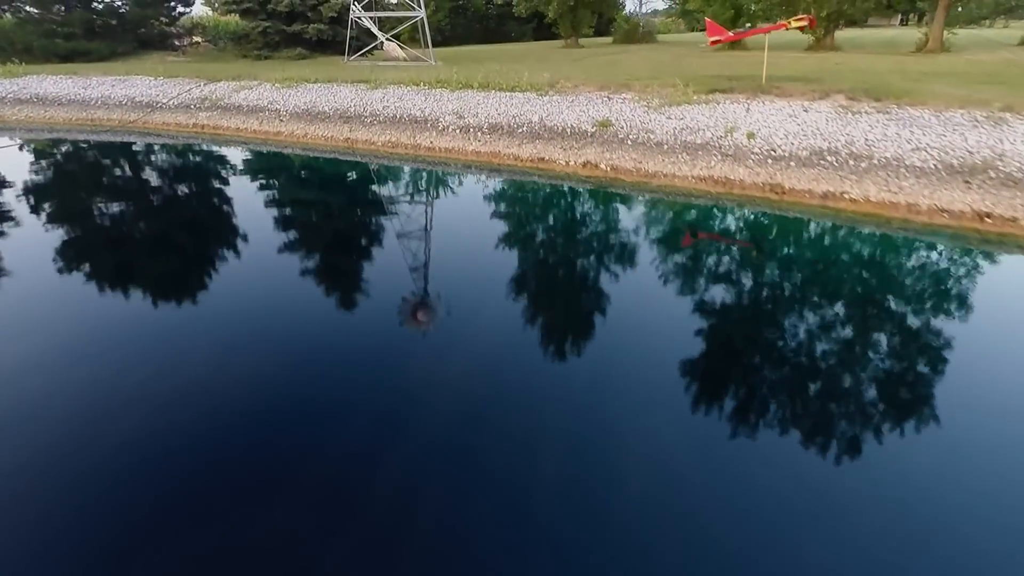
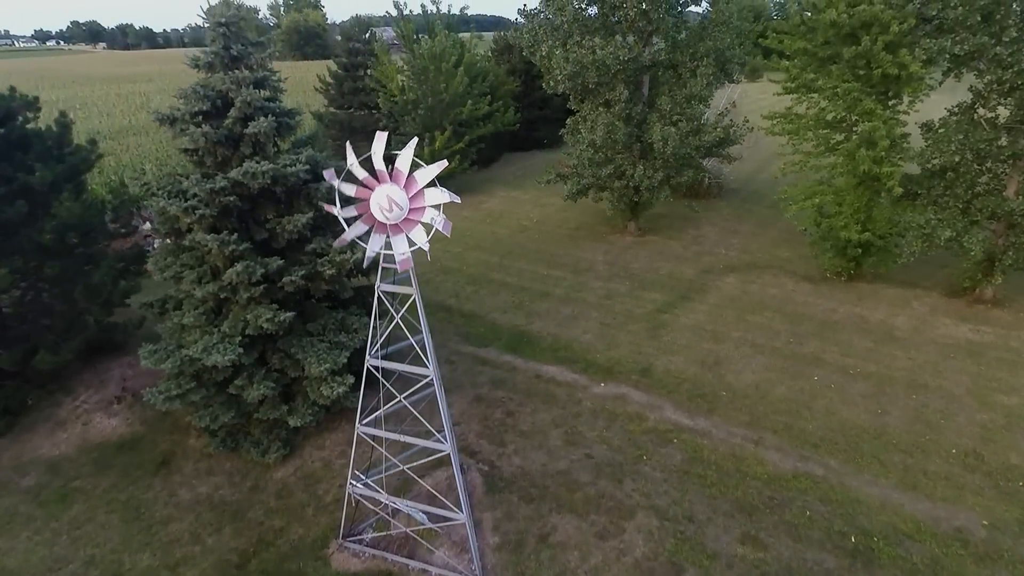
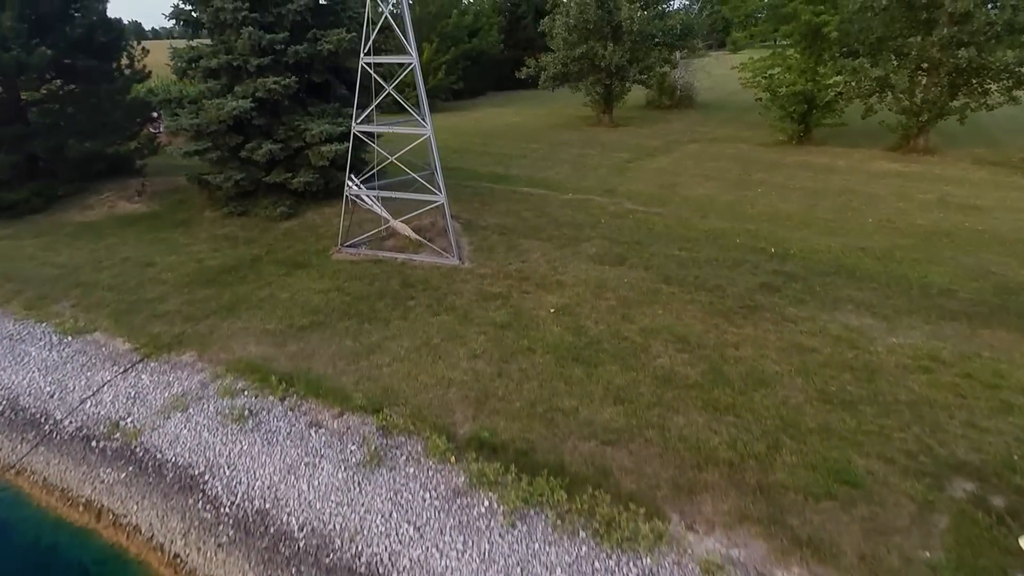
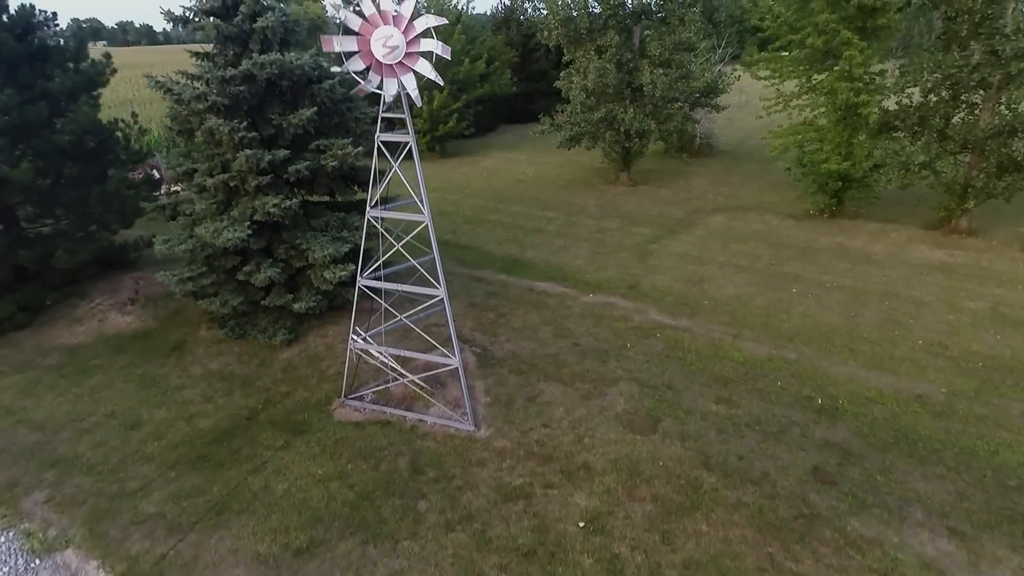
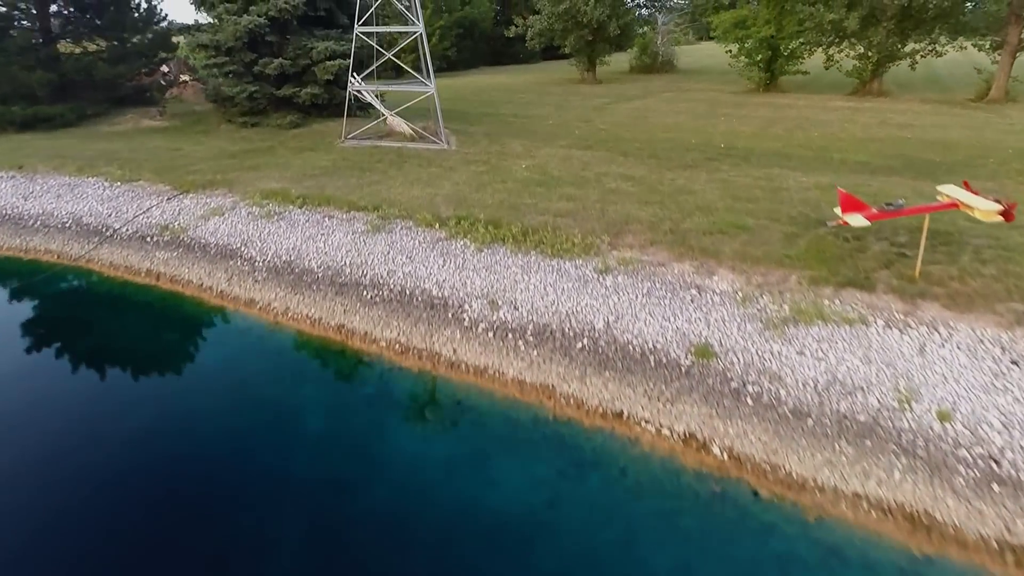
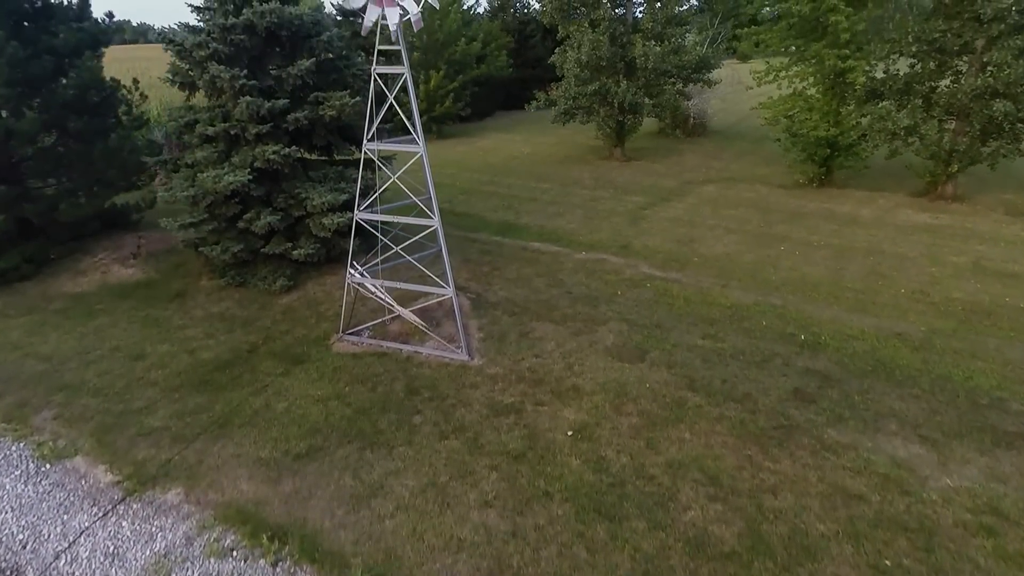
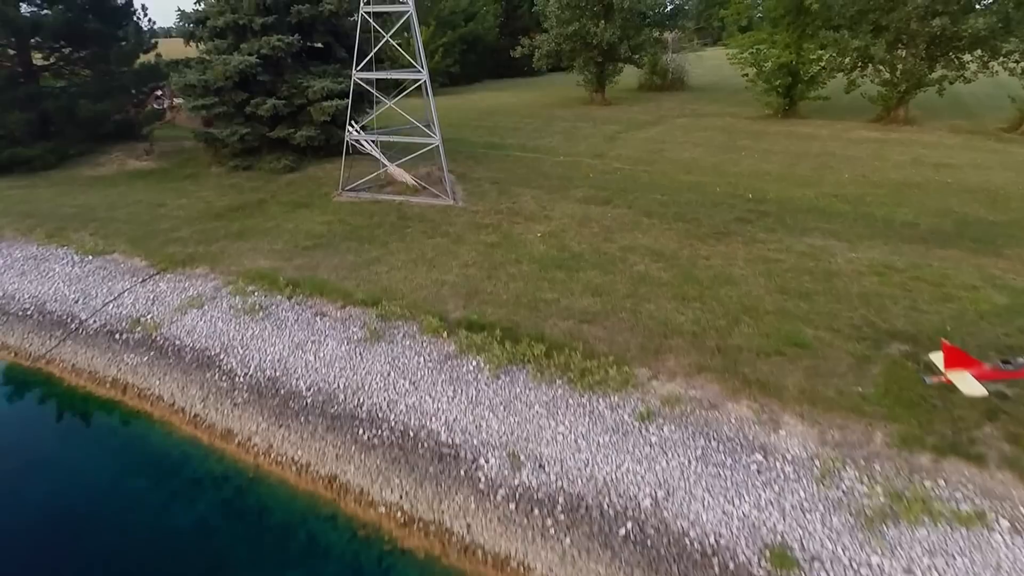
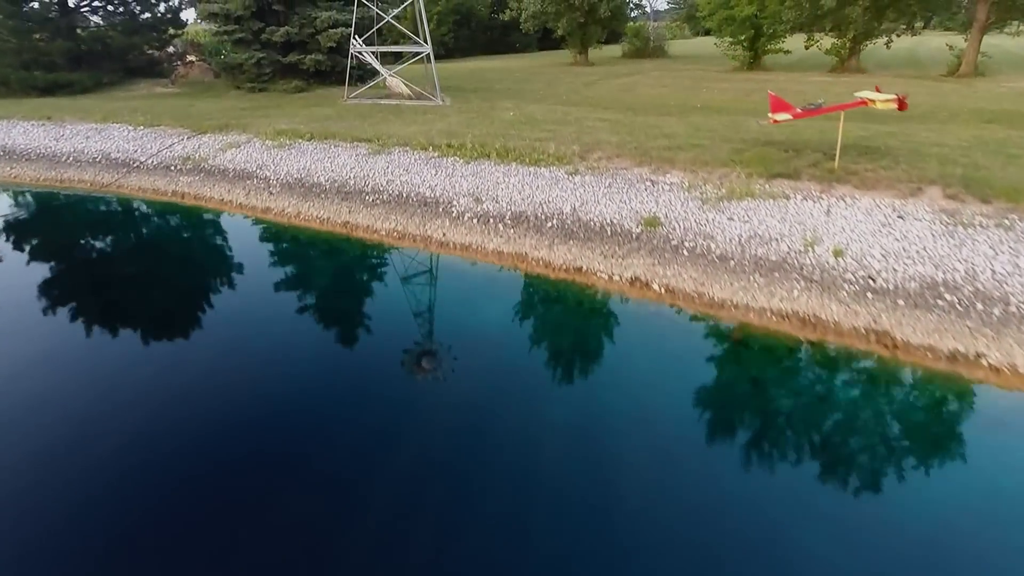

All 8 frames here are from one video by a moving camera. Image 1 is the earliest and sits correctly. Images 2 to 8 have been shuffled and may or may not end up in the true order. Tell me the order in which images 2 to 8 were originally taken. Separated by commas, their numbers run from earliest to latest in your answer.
8, 5, 7, 3, 6, 4, 2
